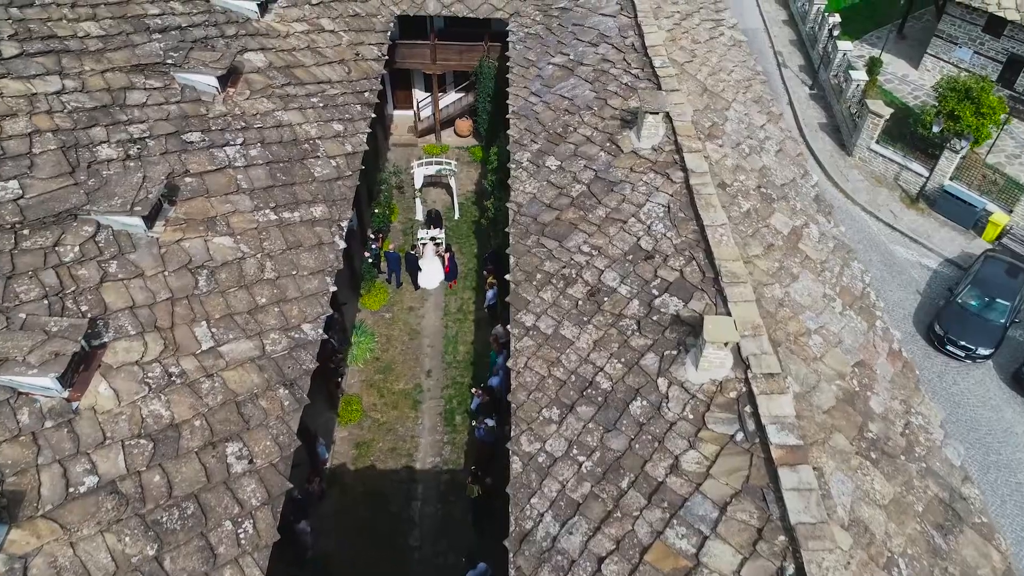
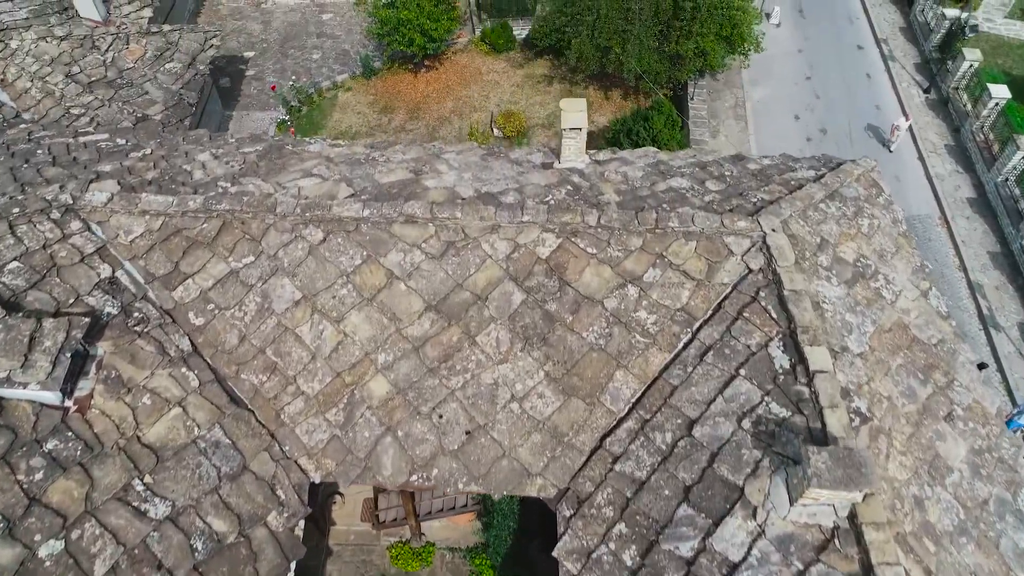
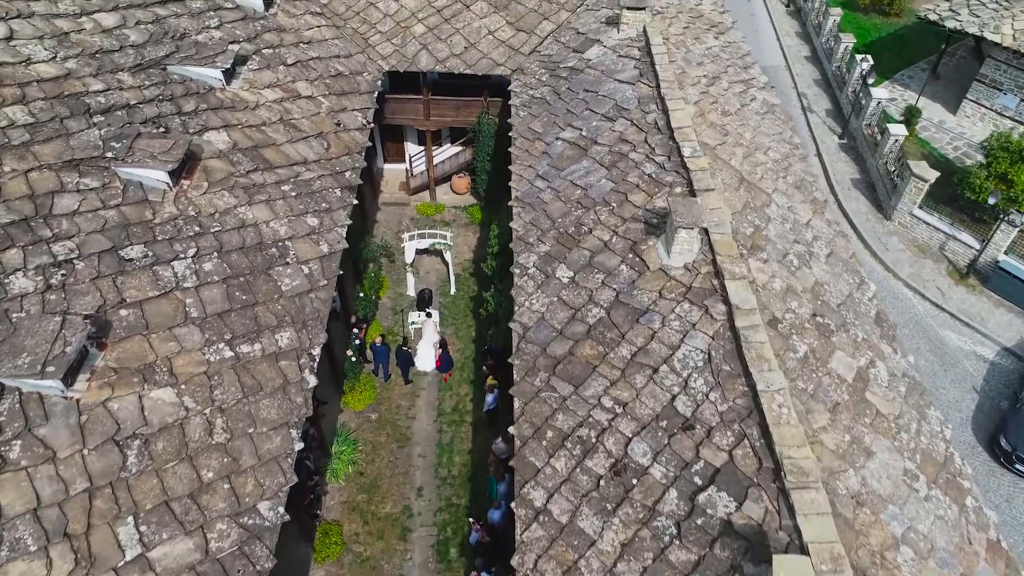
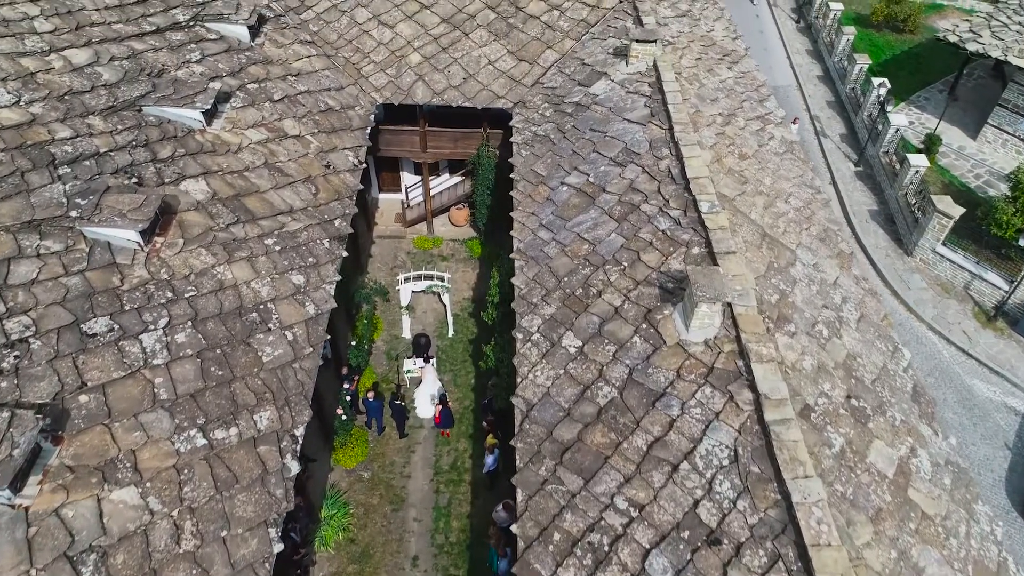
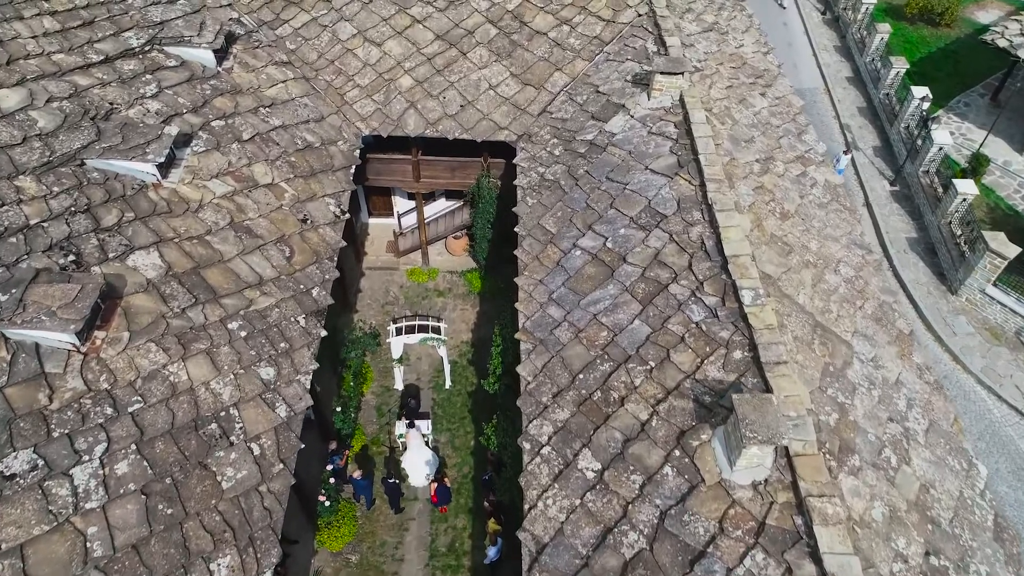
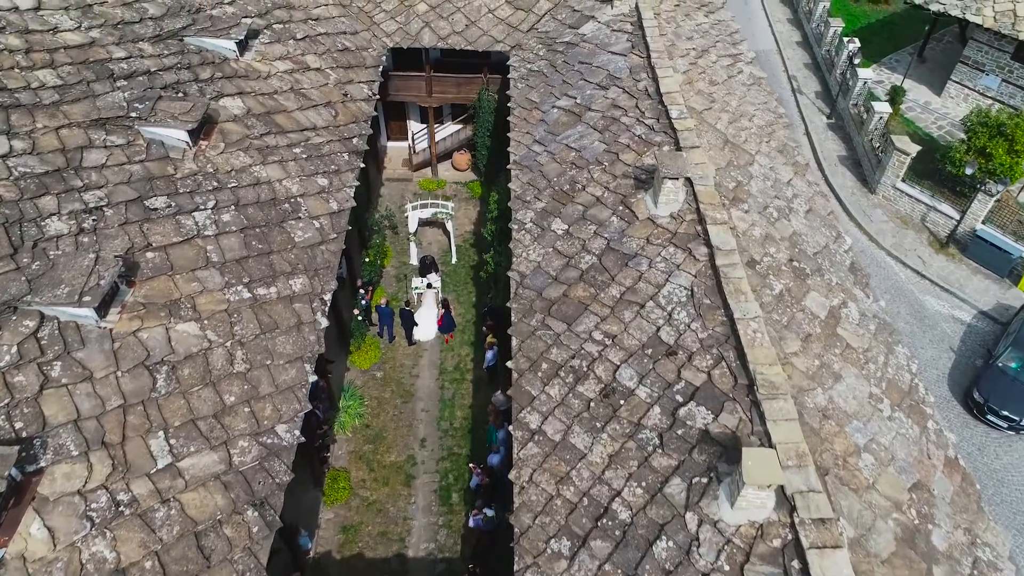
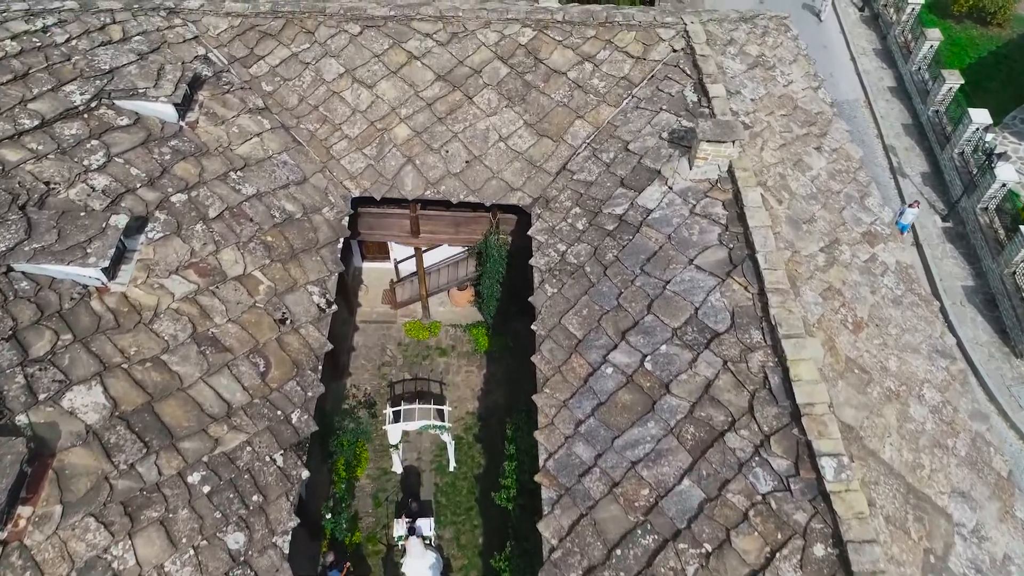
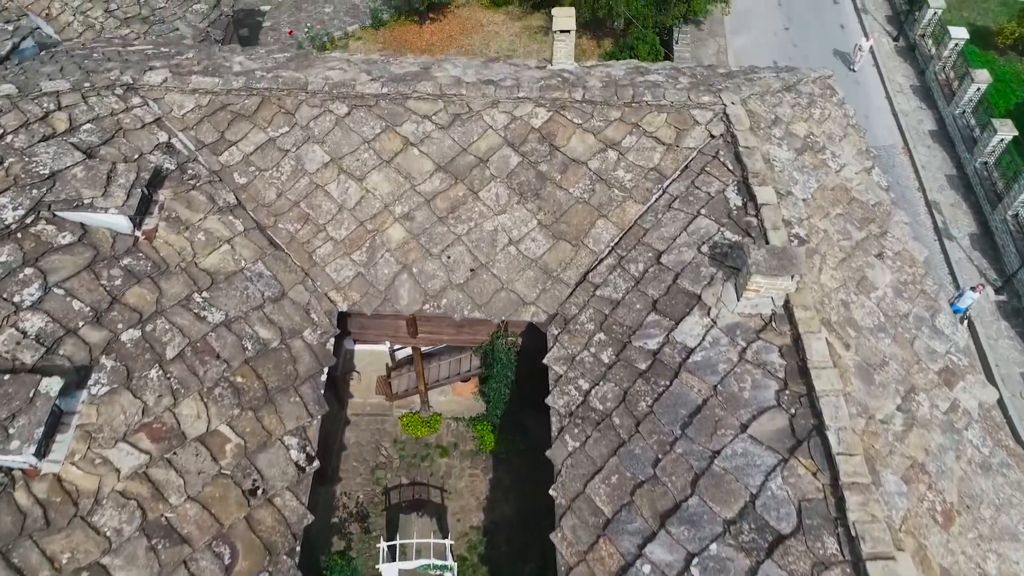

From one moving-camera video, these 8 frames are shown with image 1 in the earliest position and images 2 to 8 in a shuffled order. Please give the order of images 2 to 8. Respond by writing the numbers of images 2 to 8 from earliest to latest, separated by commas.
6, 3, 4, 5, 7, 8, 2
